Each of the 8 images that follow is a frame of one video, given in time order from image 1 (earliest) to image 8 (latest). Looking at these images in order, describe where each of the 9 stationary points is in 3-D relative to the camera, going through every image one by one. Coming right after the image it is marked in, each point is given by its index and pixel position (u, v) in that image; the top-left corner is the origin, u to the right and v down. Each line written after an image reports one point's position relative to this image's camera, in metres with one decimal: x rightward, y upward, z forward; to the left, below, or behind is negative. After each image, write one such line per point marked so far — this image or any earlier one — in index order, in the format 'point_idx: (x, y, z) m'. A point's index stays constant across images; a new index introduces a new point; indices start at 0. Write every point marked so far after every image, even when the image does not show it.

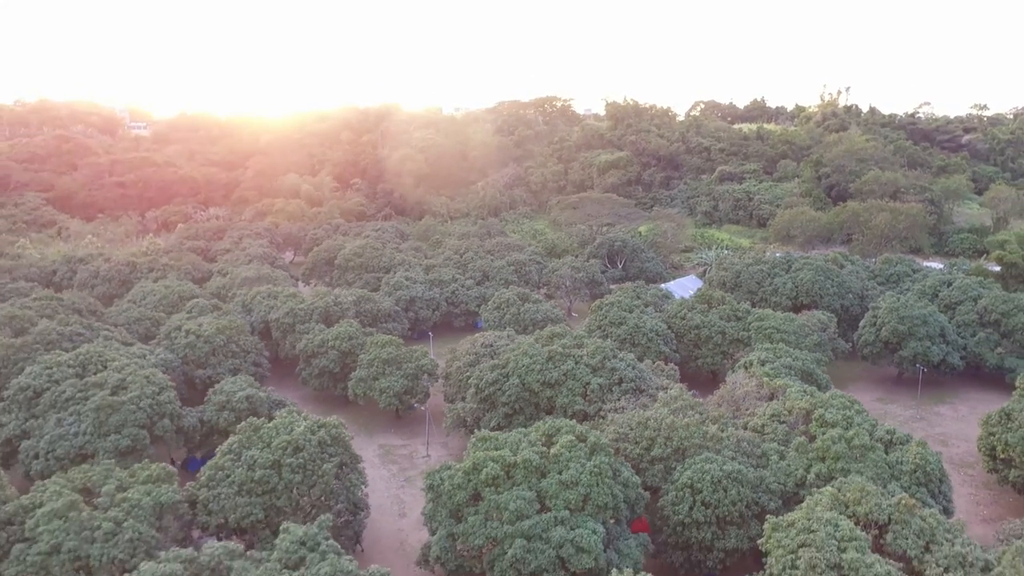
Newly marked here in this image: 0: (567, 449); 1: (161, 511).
0: (+1.1, -3.2, +15.8) m
1: (-6.4, -4.1, +14.9) m
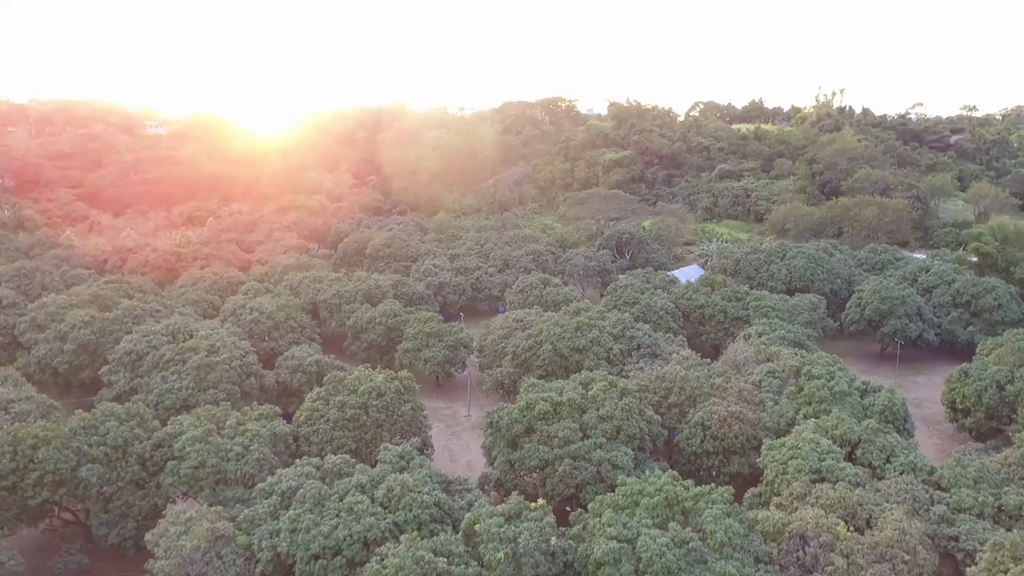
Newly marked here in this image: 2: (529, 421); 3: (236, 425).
0: (+2.1, -2.5, +19.4) m
1: (-5.4, -3.4, +18.5) m
2: (+0.4, -3.1, +18.8) m
3: (-6.3, -3.1, +18.5) m
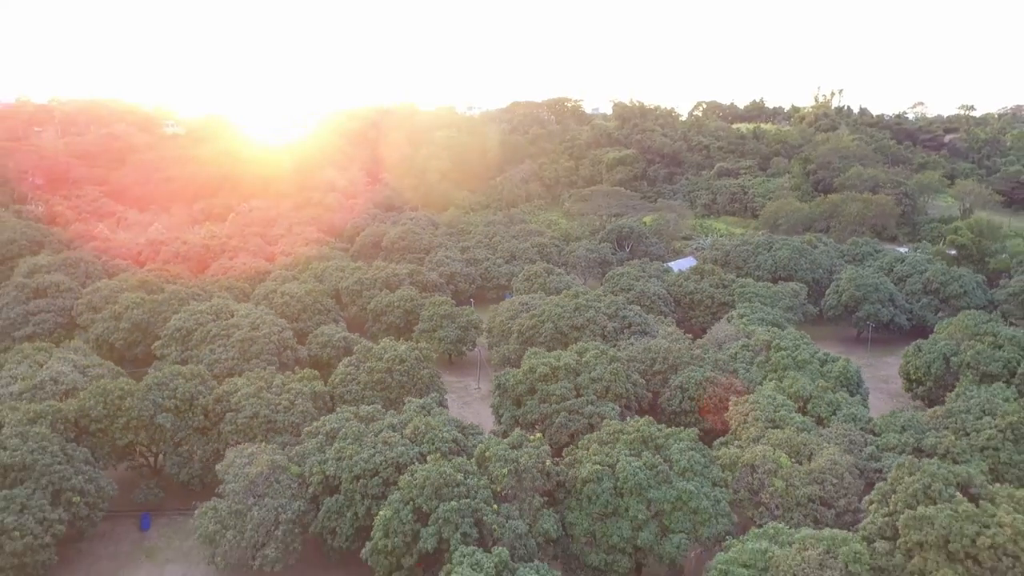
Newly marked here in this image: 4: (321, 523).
0: (+2.3, -2.0, +22.6) m
1: (-5.2, -2.9, +21.7) m
2: (+0.5, -2.6, +22.0) m
3: (-6.2, -2.6, +21.7) m
4: (-3.7, -4.7, +16.2) m
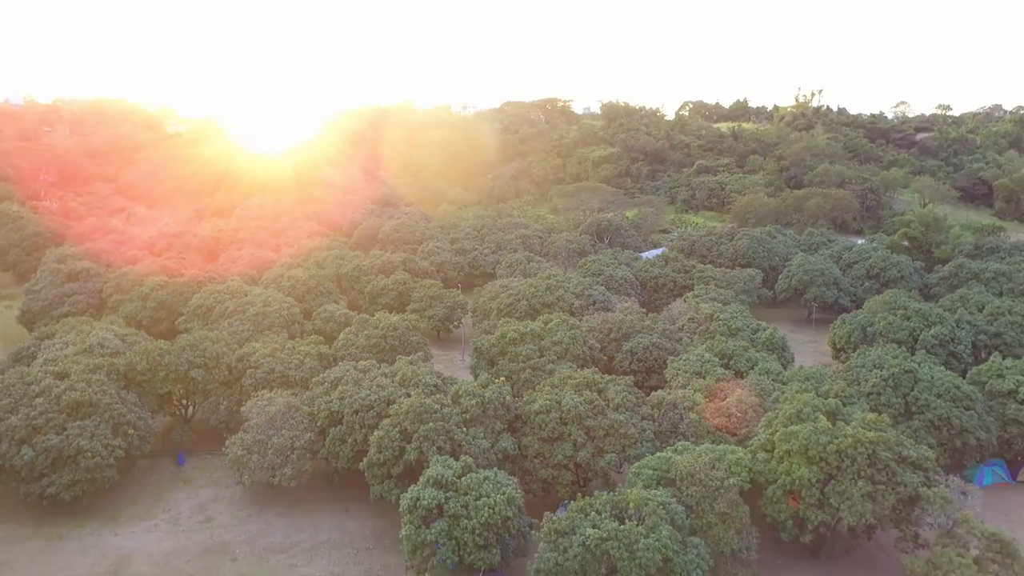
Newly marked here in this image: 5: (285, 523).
0: (+1.4, -1.3, +26.6) m
1: (-6.0, -2.2, +25.8) m
2: (-0.3, -1.9, +26.0) m
3: (-7.0, -1.9, +25.8) m
4: (-4.5, -4.0, +20.3) m
5: (-5.6, -5.8, +19.9) m
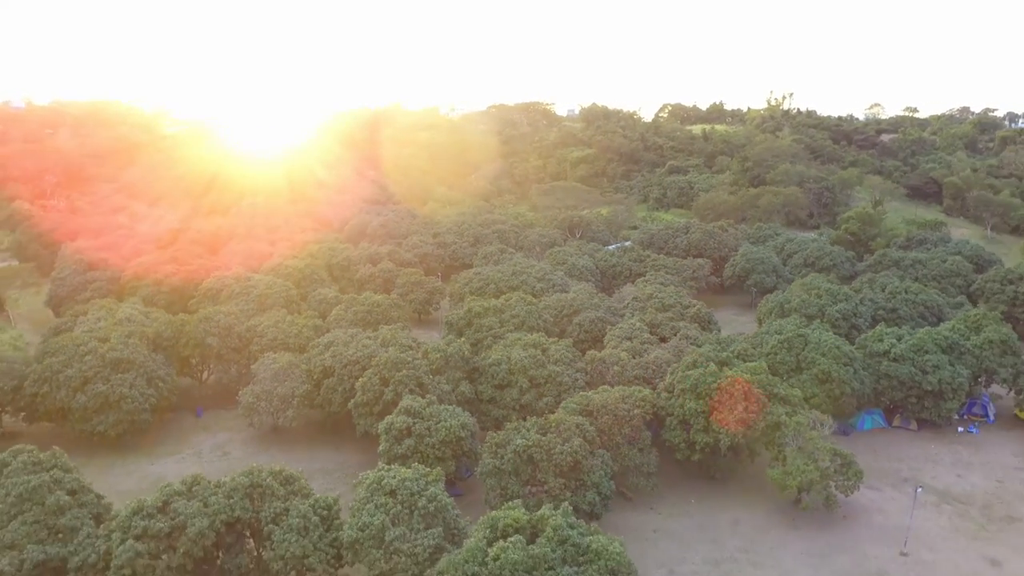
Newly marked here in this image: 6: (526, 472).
0: (+0.1, -0.6, +31.4) m
1: (-7.3, -1.5, +30.5) m
2: (-1.6, -1.2, +30.8) m
3: (-8.3, -1.3, +30.5) m
4: (-5.8, -3.3, +25.0) m
5: (-6.8, -5.1, +24.7) m
6: (+0.3, -4.4, +19.2) m
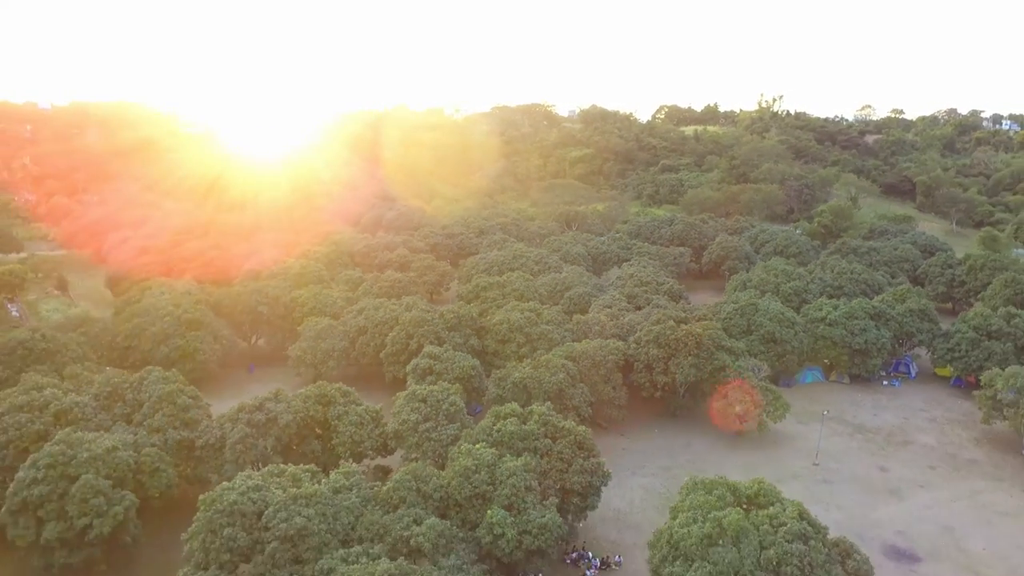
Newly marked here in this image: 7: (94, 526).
0: (+0.2, +0.3, +37.1) m
1: (-7.3, -0.6, +36.2) m
2: (-1.6, -0.2, +36.5) m
3: (-8.2, -0.3, +36.2) m
4: (-5.8, -2.4, +30.7) m
5: (-6.8, -4.1, +30.3) m
6: (+0.3, -3.4, +24.9) m
7: (-8.2, -4.6, +16.1) m
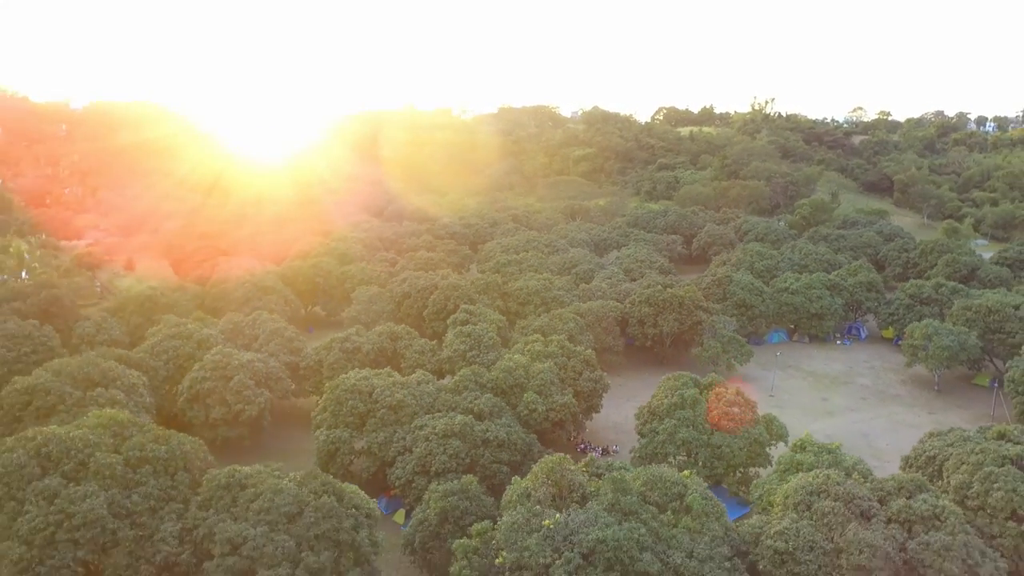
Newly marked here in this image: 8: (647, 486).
0: (+1.0, +1.6, +43.8) m
1: (-6.5, +0.7, +43.0) m
2: (-0.8, +1.0, +43.2) m
3: (-7.4, +1.0, +42.9) m
4: (-5.0, -1.1, +37.4) m
5: (-6.0, -2.9, +37.1) m
6: (+1.1, -2.2, +31.6) m
7: (-7.5, -3.4, +22.9) m
8: (+2.5, -3.7, +15.1) m
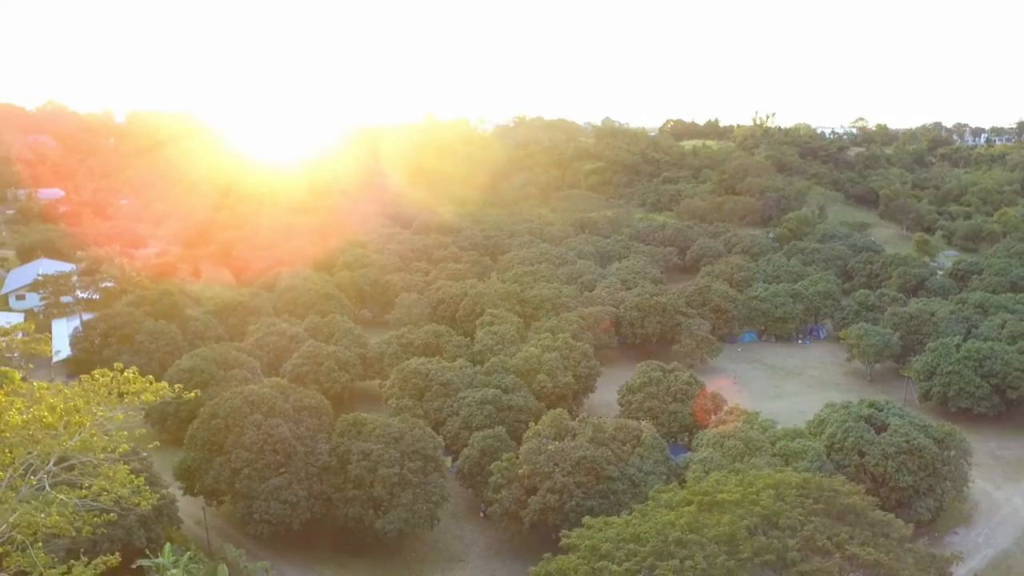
0: (+2.0, +1.2, +52.0) m
1: (-5.5, +0.3, +51.2) m
2: (+0.2, +0.6, +51.4) m
3: (-6.4, +0.6, +51.2) m
4: (-4.1, -1.5, +45.6) m
5: (-5.2, -3.3, +45.3) m
6: (+1.9, -2.6, +39.8) m
7: (-6.8, -3.7, +31.1) m
8: (+3.0, -4.1, +23.2) m
